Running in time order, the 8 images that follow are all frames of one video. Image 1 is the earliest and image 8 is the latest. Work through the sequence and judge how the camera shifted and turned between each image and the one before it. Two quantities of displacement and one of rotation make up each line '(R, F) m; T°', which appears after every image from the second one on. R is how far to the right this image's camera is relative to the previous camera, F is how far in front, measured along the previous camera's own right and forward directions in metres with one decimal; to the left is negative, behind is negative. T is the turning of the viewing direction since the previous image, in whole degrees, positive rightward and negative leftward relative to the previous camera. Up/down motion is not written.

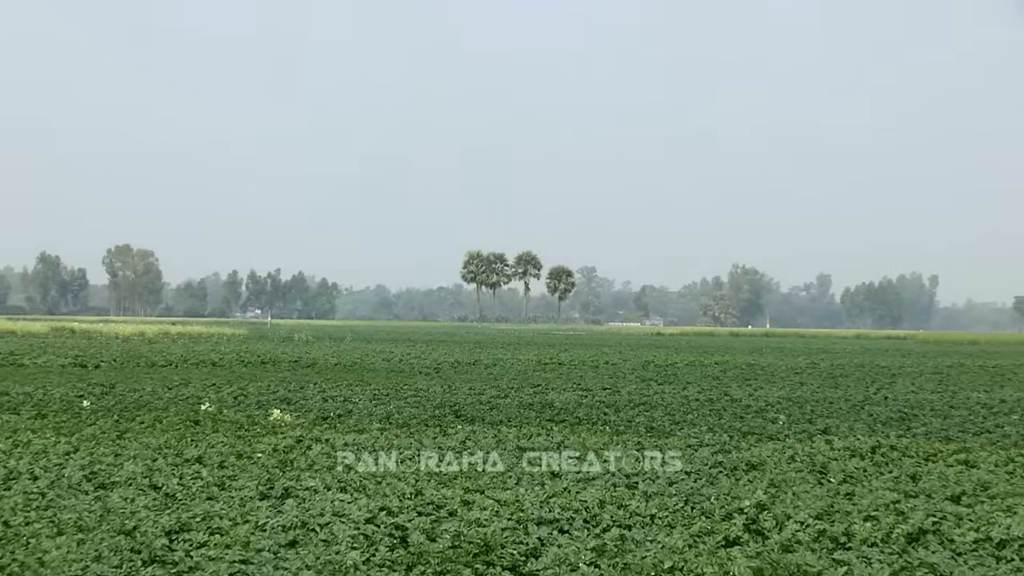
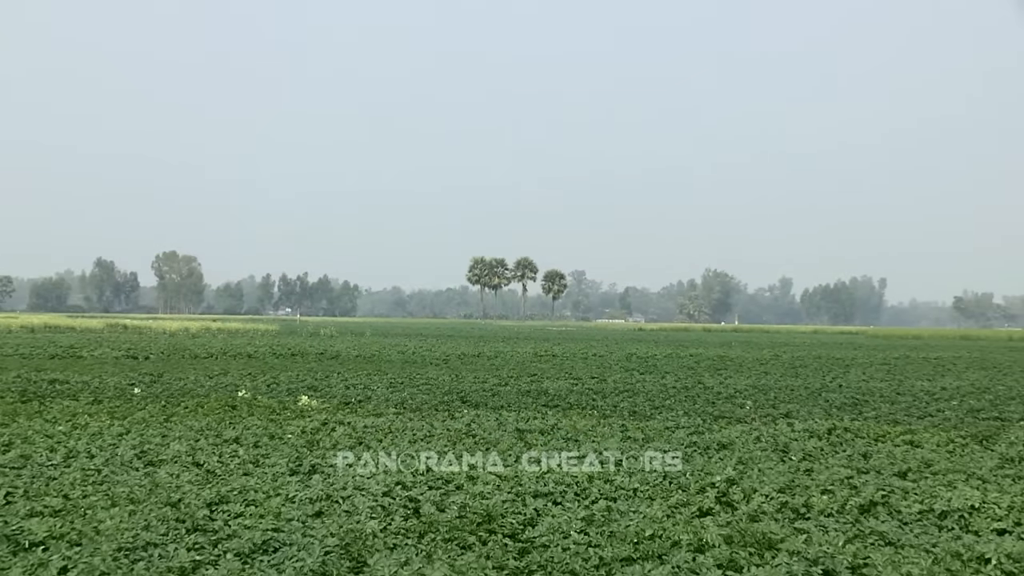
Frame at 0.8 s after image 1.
(0.0, -1.0) m; 0°
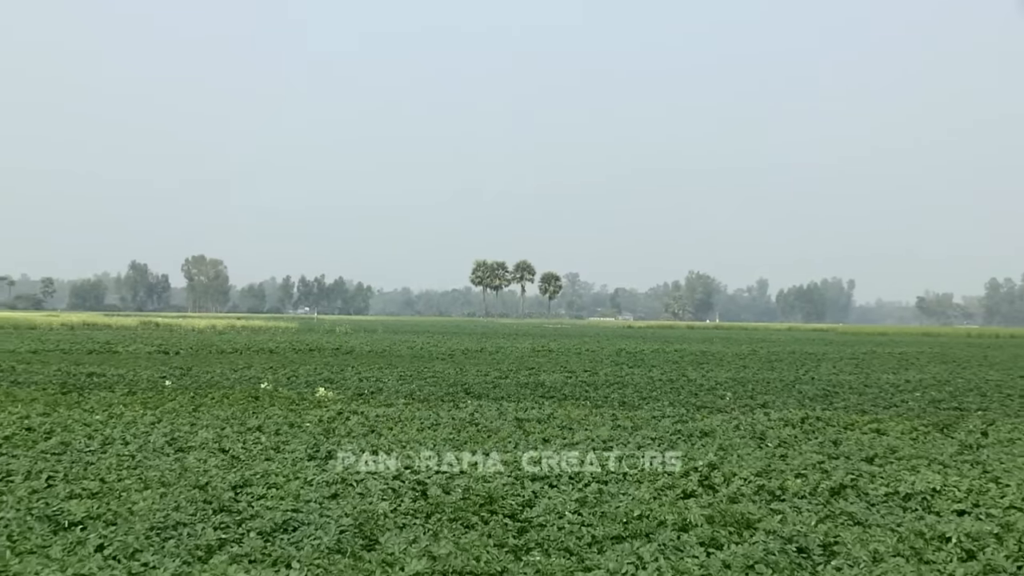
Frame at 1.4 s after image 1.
(0.0, -0.8) m; 0°
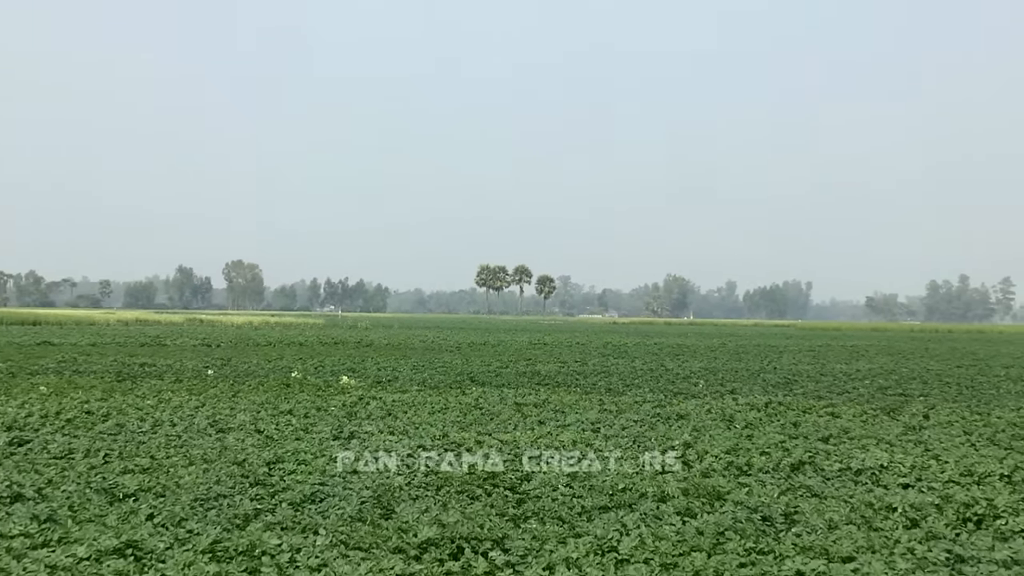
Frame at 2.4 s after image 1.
(0.0, -1.3) m; 0°
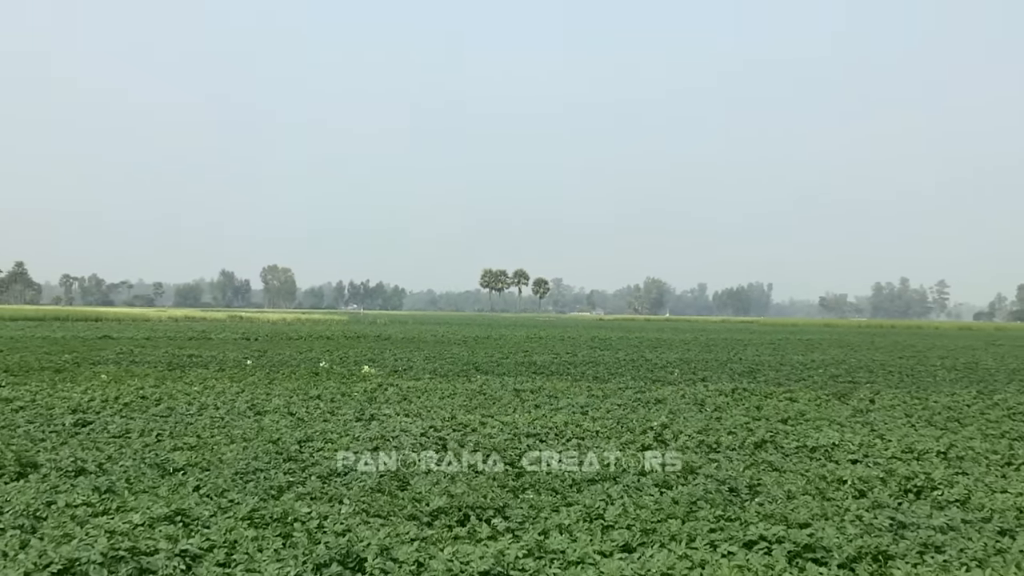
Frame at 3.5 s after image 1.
(0.0, -1.6) m; 0°
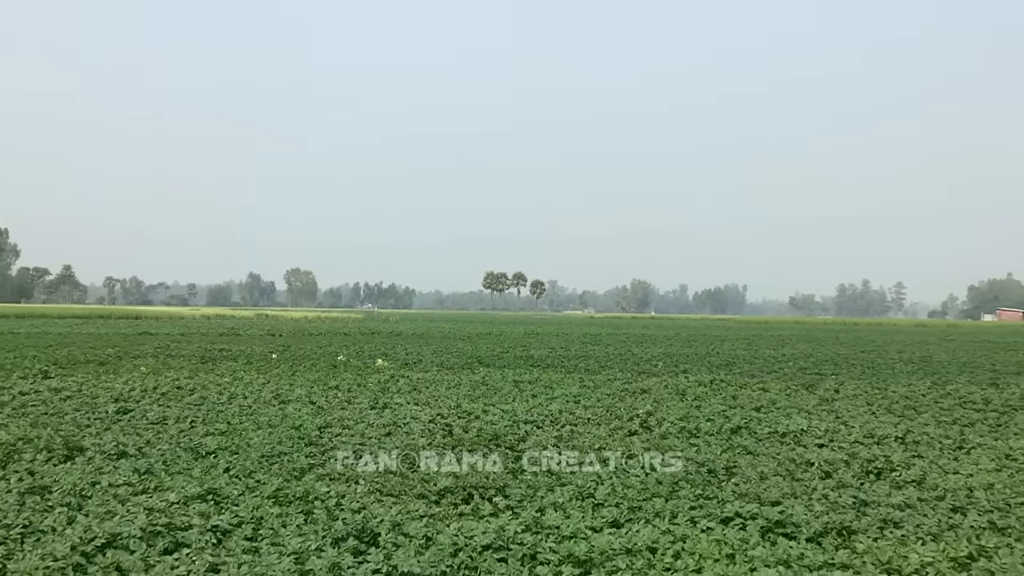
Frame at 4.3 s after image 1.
(0.0, -1.3) m; 0°
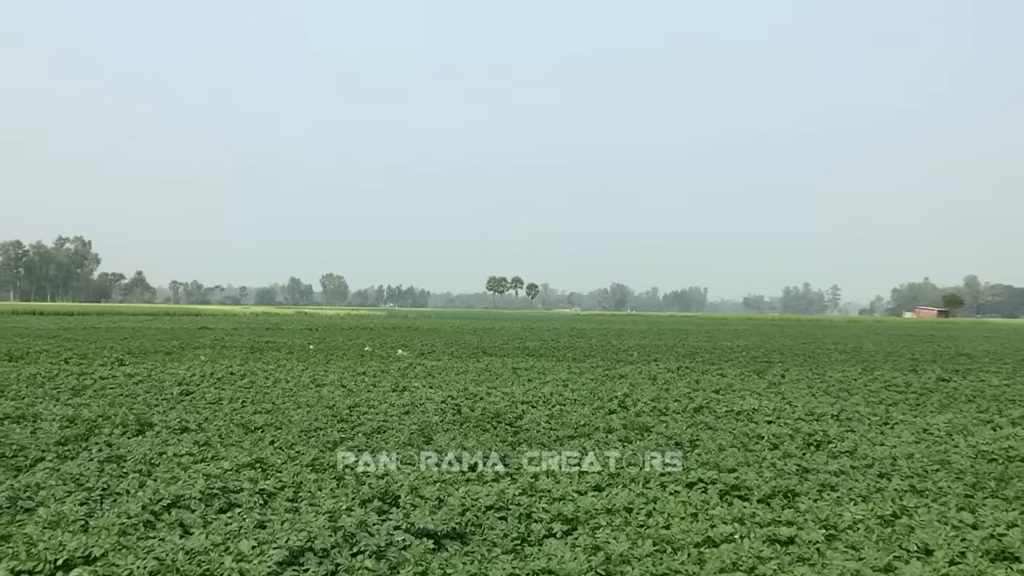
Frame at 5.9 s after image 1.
(+0.1, -2.6) m; 0°
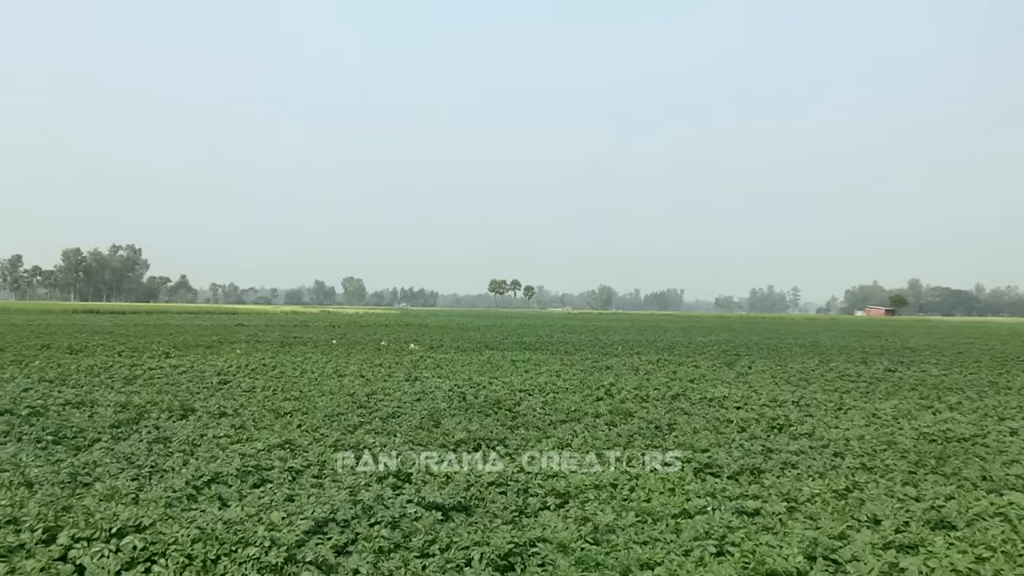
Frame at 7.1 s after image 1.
(+0.1, -2.2) m; 0°
